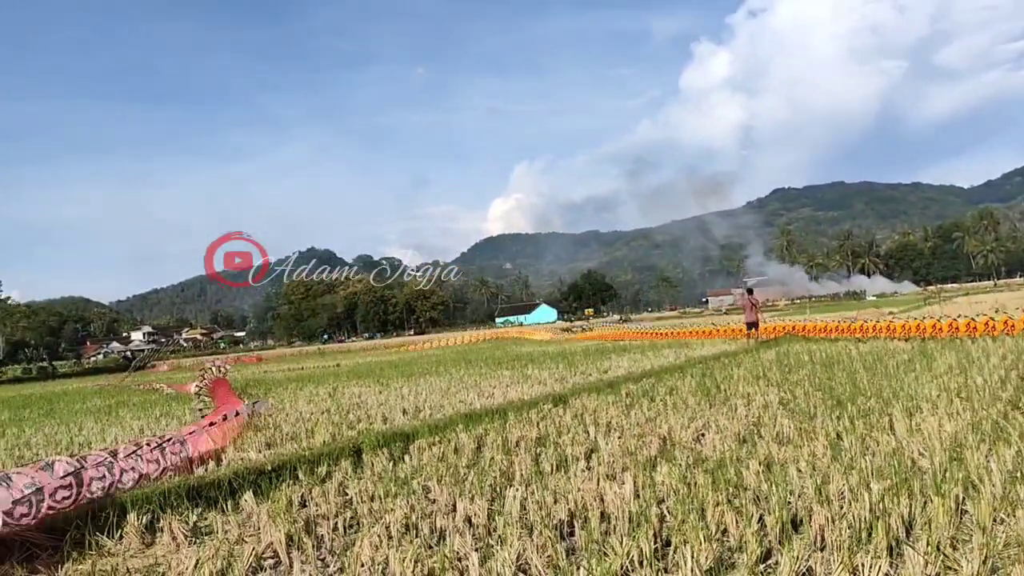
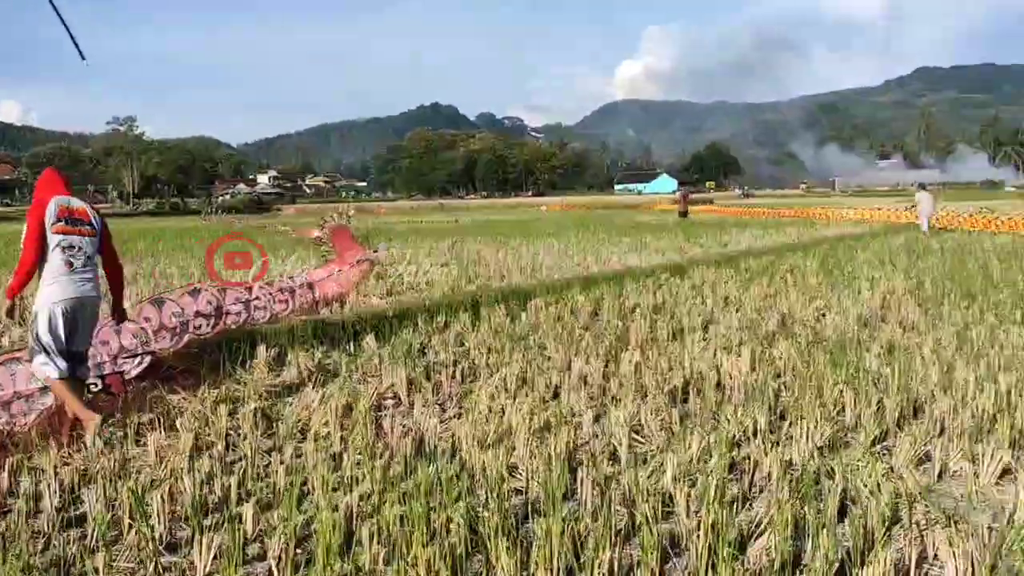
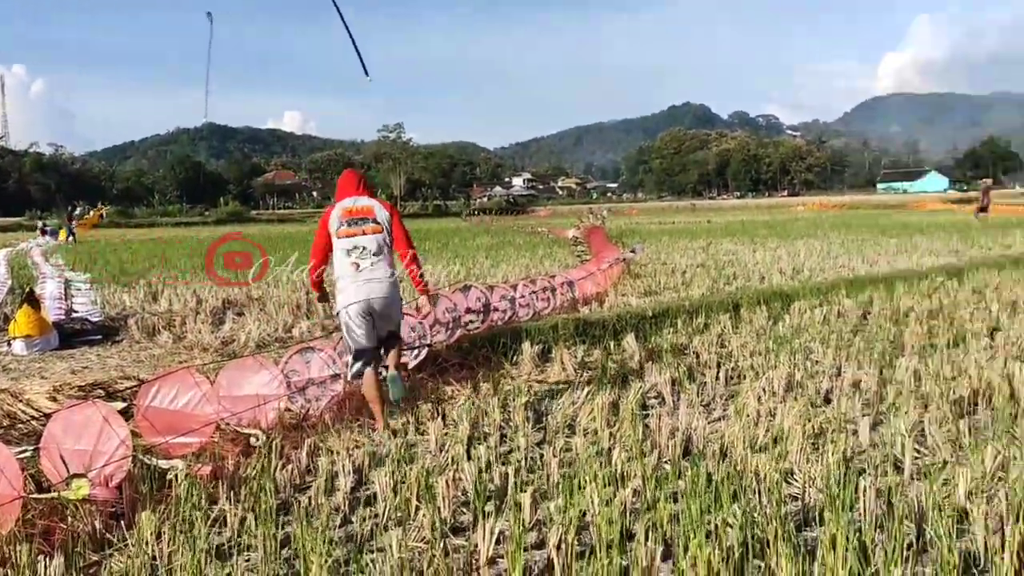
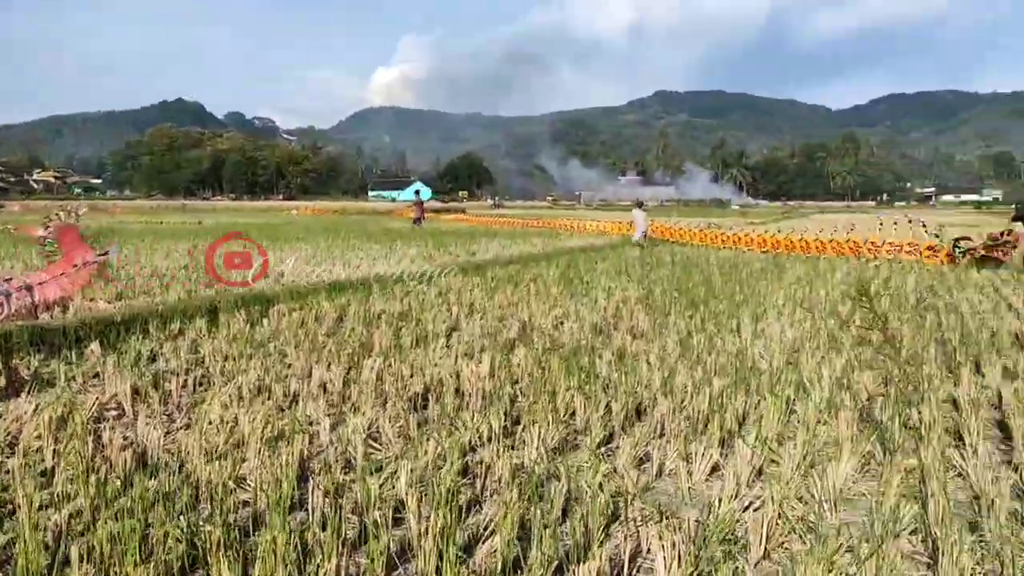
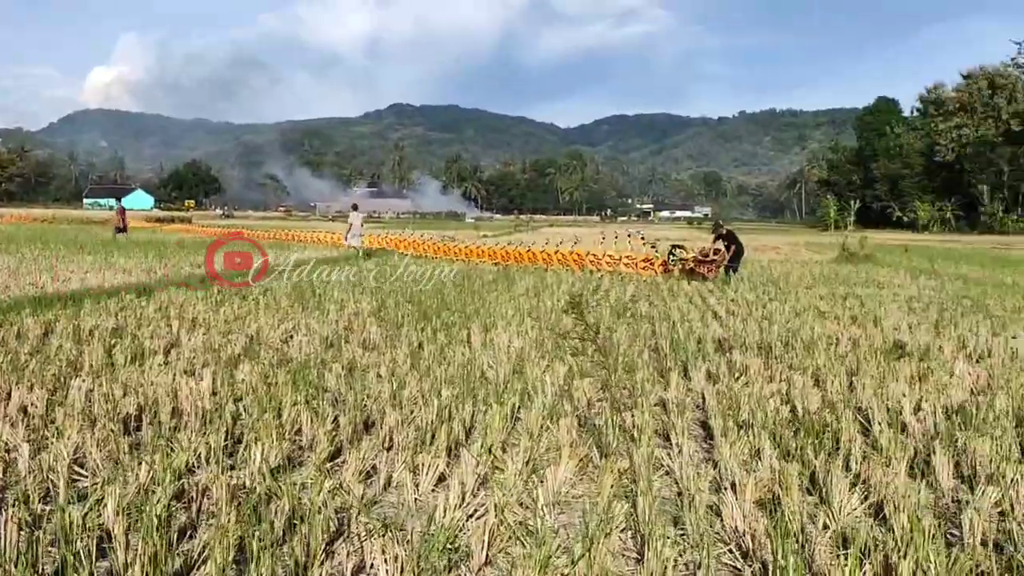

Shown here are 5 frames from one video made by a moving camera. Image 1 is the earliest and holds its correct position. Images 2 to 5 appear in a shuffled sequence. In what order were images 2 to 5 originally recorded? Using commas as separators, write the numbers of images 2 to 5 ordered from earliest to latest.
3, 2, 4, 5
